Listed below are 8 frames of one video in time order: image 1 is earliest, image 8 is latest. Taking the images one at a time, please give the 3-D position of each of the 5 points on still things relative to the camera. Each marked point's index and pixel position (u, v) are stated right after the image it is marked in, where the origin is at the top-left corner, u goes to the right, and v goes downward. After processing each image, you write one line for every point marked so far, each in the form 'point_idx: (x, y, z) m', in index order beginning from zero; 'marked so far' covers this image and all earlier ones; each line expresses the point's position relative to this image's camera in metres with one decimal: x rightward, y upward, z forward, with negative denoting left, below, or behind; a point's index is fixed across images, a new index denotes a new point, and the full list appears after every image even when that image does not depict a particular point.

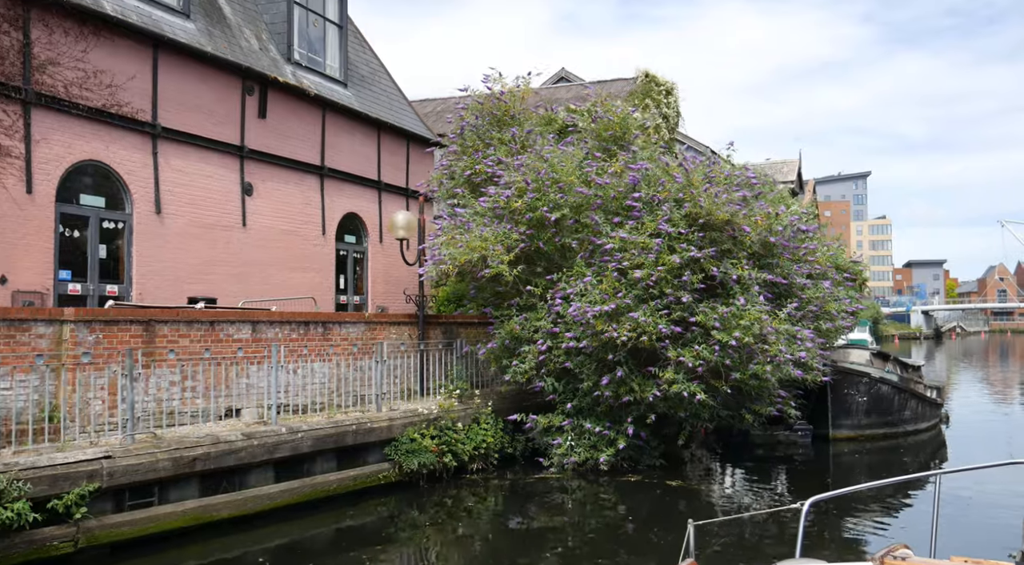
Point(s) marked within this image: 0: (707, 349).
0: (+2.9, -1.0, +12.5) m
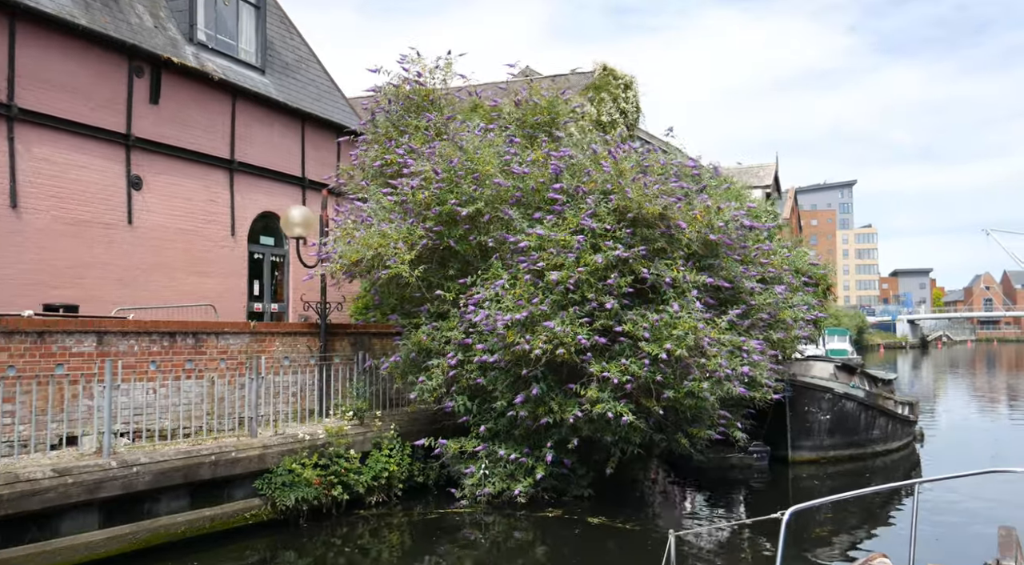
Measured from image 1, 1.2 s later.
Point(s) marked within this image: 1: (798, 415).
0: (+1.6, -1.0, +10.8) m
1: (+5.1, -2.4, +15.1) m
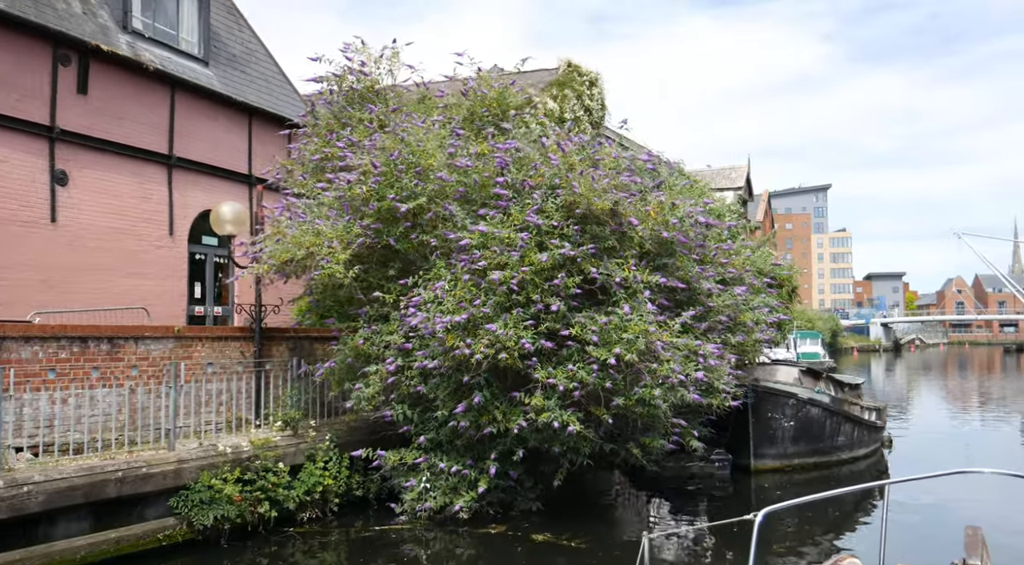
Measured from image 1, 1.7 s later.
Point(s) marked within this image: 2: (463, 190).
0: (+0.8, -1.0, +10.1) m
1: (+4.2, -2.4, +14.5) m
2: (-0.6, +1.2, +11.2) m
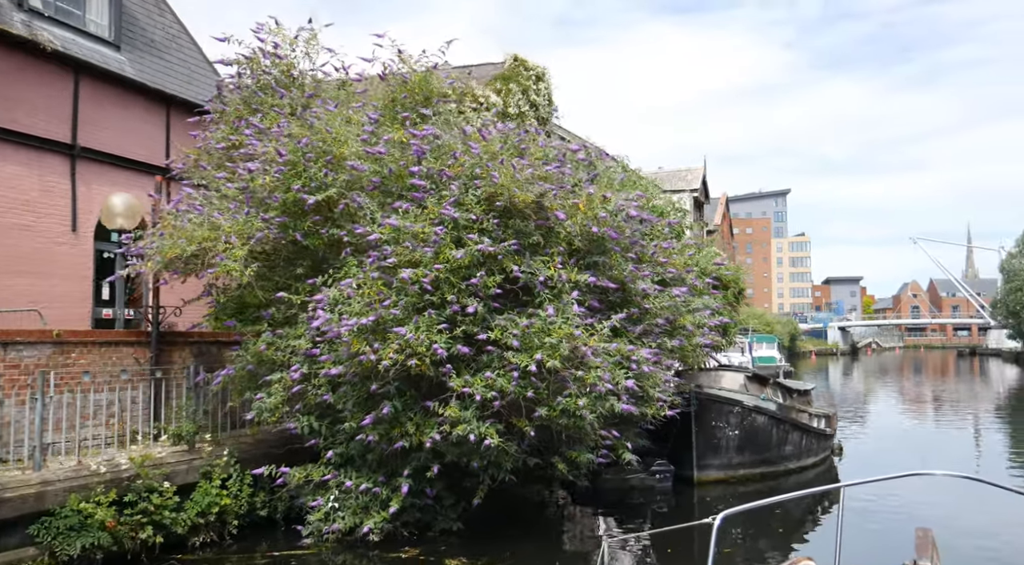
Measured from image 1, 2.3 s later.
0: (-0.1, -1.0, +9.2) m
1: (+3.1, -2.4, +13.7) m
2: (-1.6, +1.2, +10.3) m
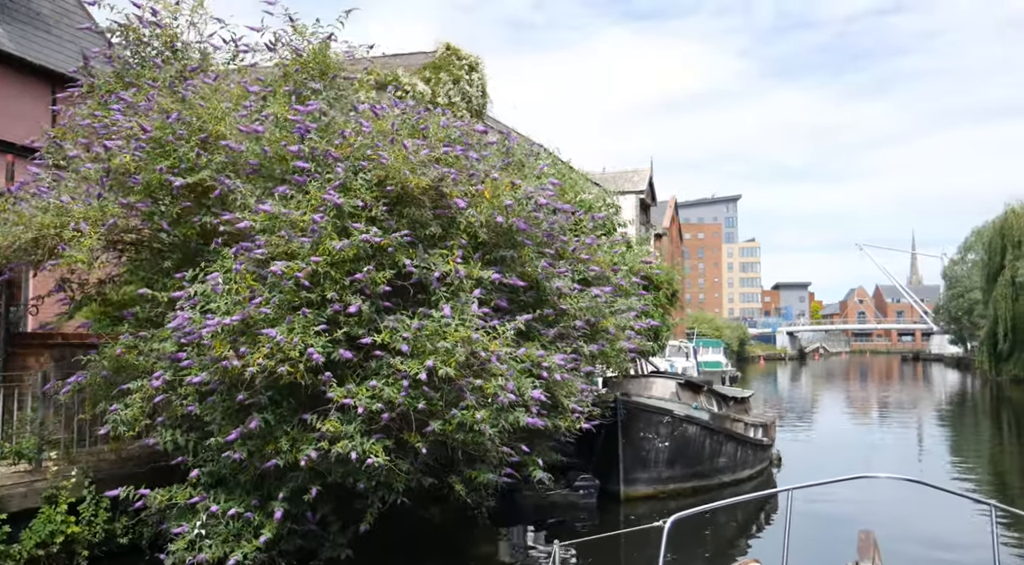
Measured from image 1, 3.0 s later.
0: (-1.2, -1.0, +8.0) m
1: (+1.8, -2.4, +12.7) m
2: (-2.7, +1.3, +9.0) m
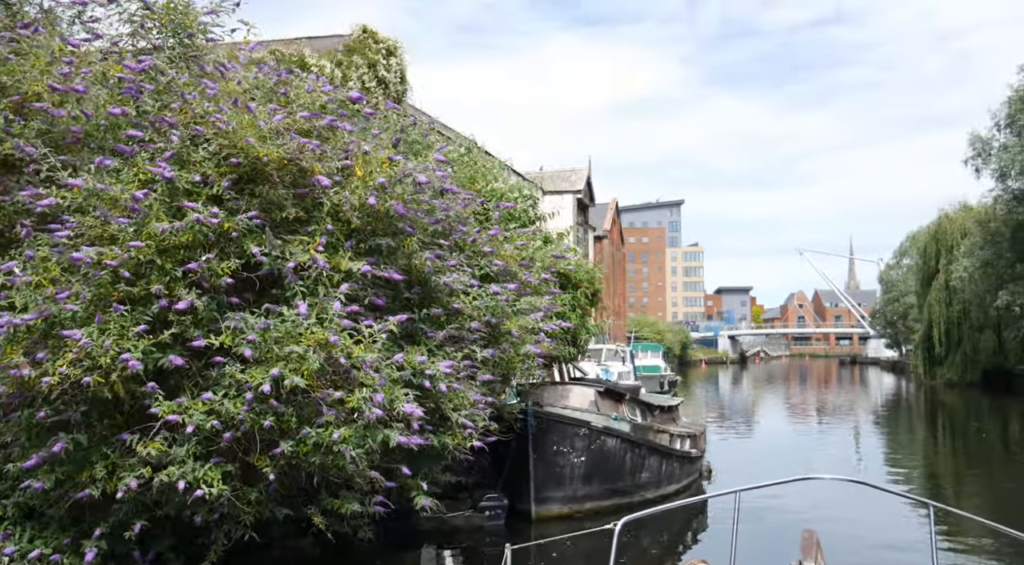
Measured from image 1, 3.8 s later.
0: (-2.2, -0.9, +6.6) m
1: (+0.4, -2.4, +11.5) m
2: (-3.8, +1.4, +7.5) m
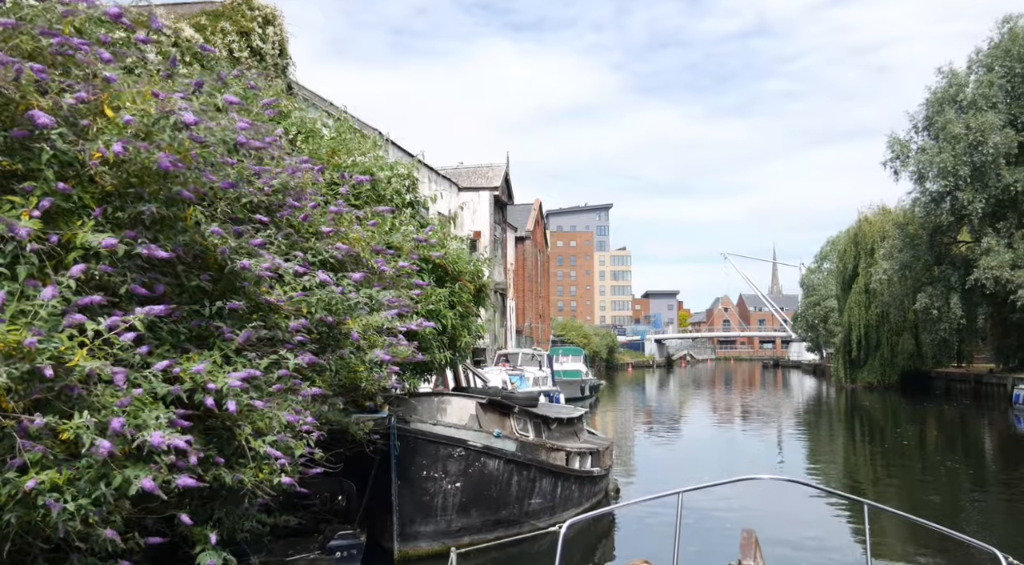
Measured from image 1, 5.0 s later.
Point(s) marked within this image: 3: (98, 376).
0: (-3.4, -0.8, +4.4) m
1: (-1.1, -2.3, +9.5) m
2: (-5.1, +1.5, +5.3) m
3: (-2.4, -0.5, +4.9) m
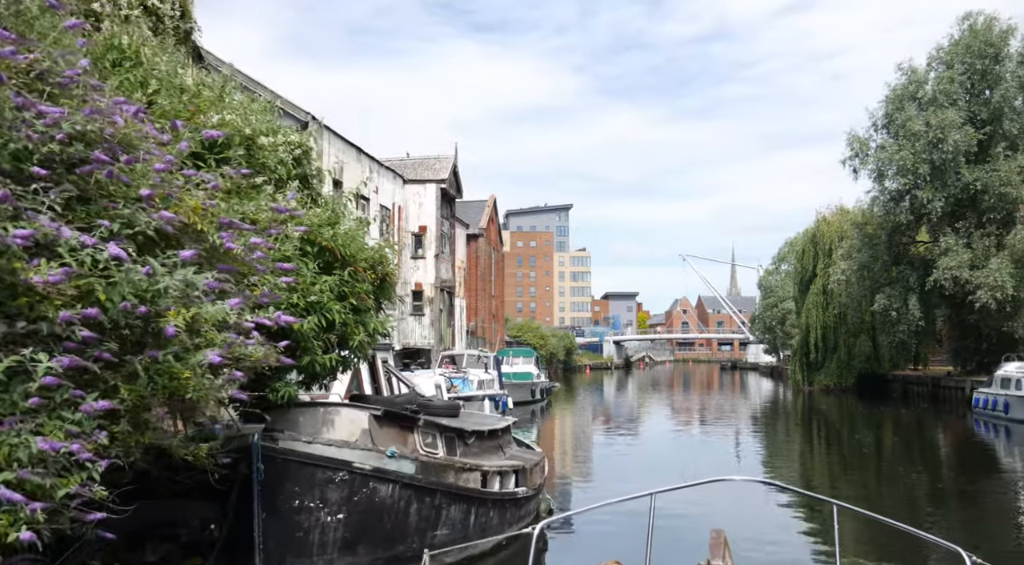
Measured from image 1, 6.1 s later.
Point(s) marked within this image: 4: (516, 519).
0: (-4.1, -0.6, +2.5) m
1: (-2.1, -2.1, +7.7) m
2: (-5.8, +1.7, +3.2) m
3: (-3.2, -0.4, +3.0) m
4: (+0.2, -3.1, +11.0) m
